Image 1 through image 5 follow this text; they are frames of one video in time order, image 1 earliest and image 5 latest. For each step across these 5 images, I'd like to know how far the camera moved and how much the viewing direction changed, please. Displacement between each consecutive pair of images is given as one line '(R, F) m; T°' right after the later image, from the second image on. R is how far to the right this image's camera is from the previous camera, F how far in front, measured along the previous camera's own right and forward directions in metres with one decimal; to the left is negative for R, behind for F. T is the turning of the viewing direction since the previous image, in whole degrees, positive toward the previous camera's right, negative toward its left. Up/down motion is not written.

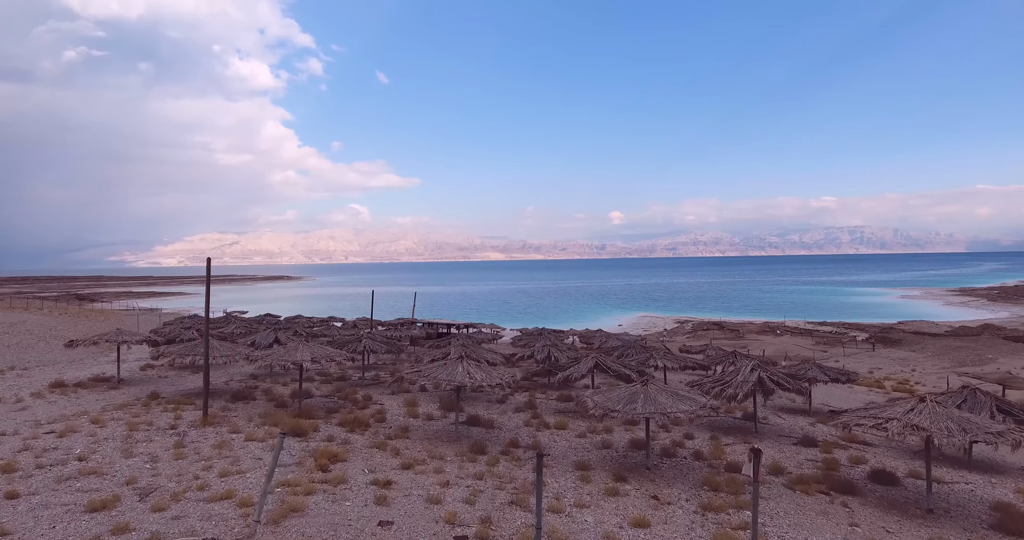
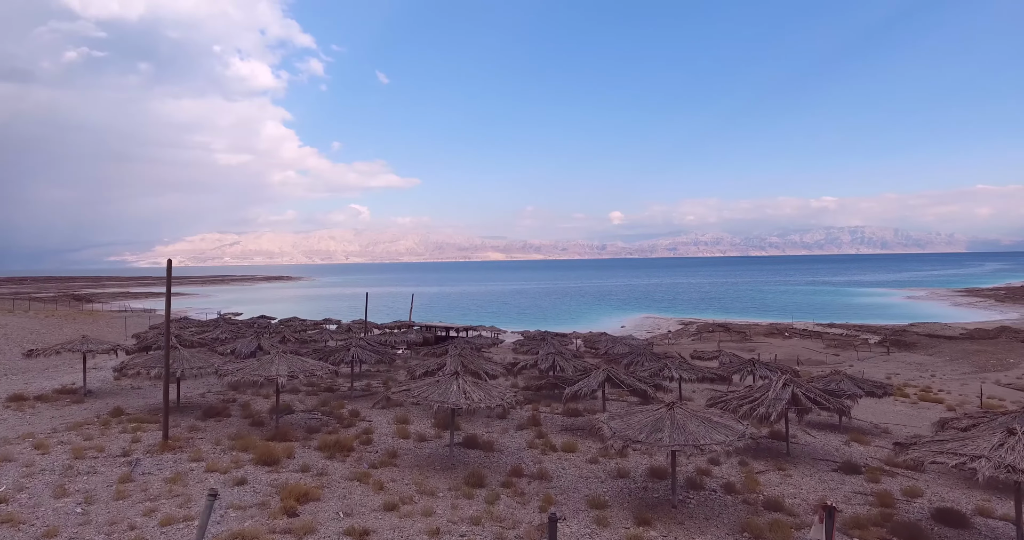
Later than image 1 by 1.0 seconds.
(-0.1, +1.6) m; 0°
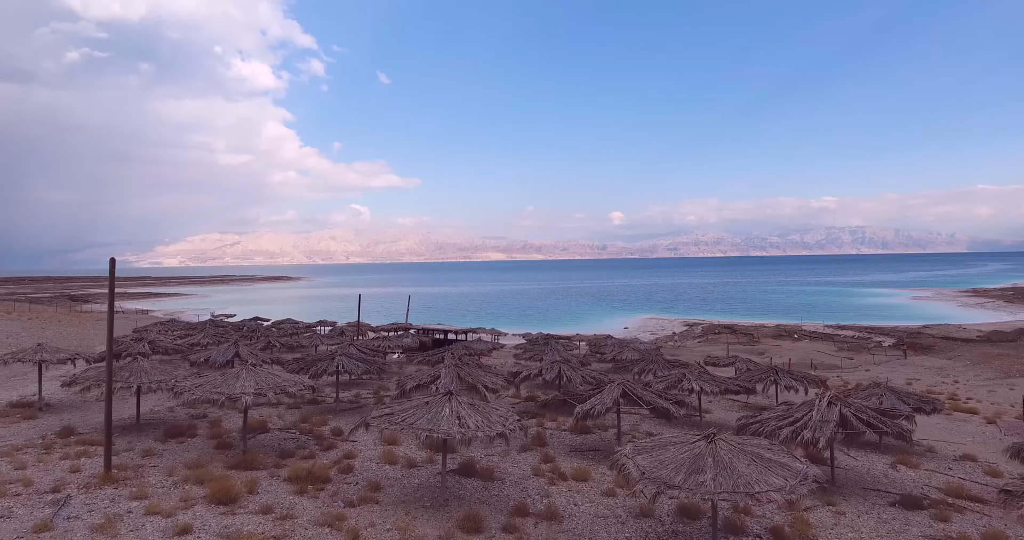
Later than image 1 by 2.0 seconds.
(-0.1, +1.7) m; 0°
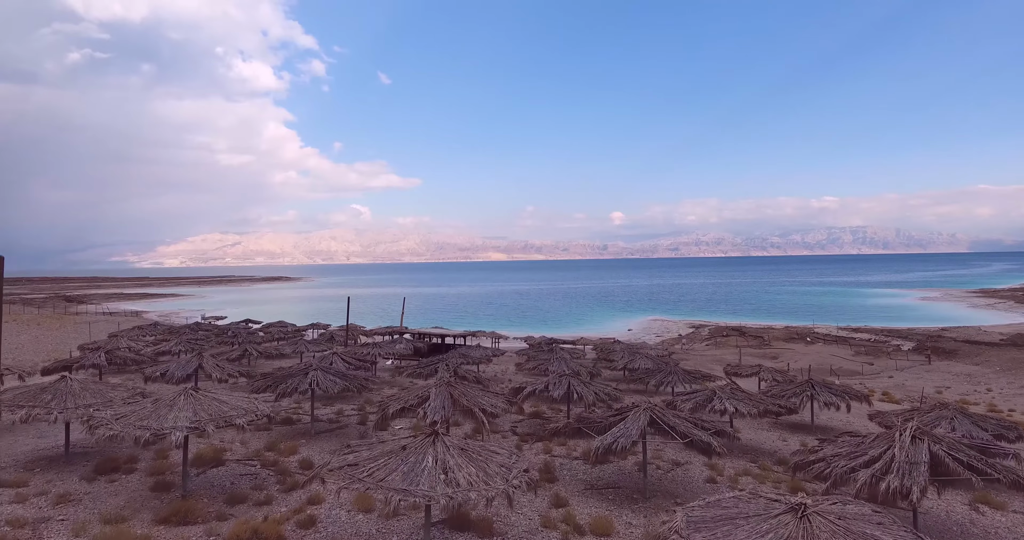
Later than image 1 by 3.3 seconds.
(-0.1, +2.3) m; 0°
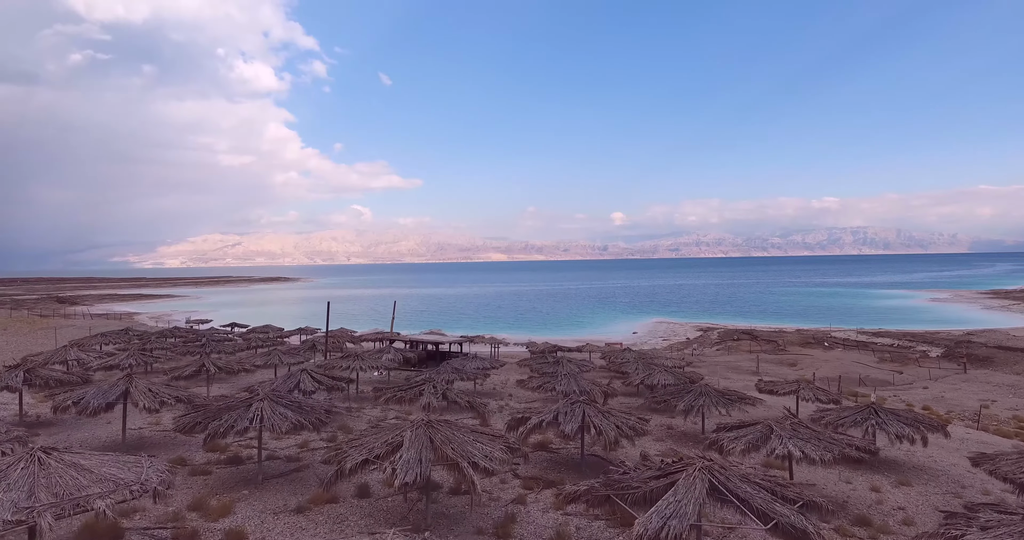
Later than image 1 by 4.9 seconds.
(0.0, +3.1) m; 0°
